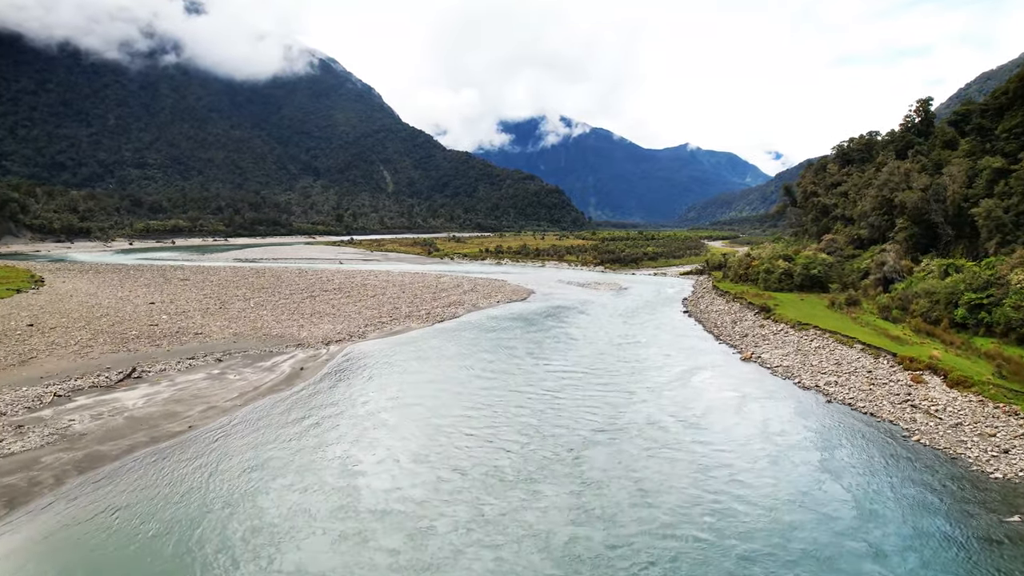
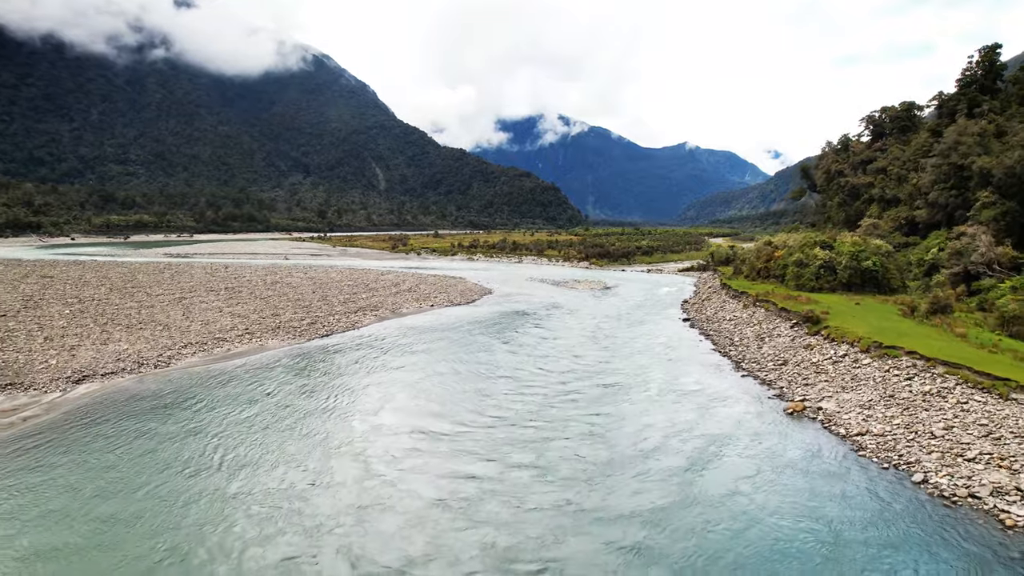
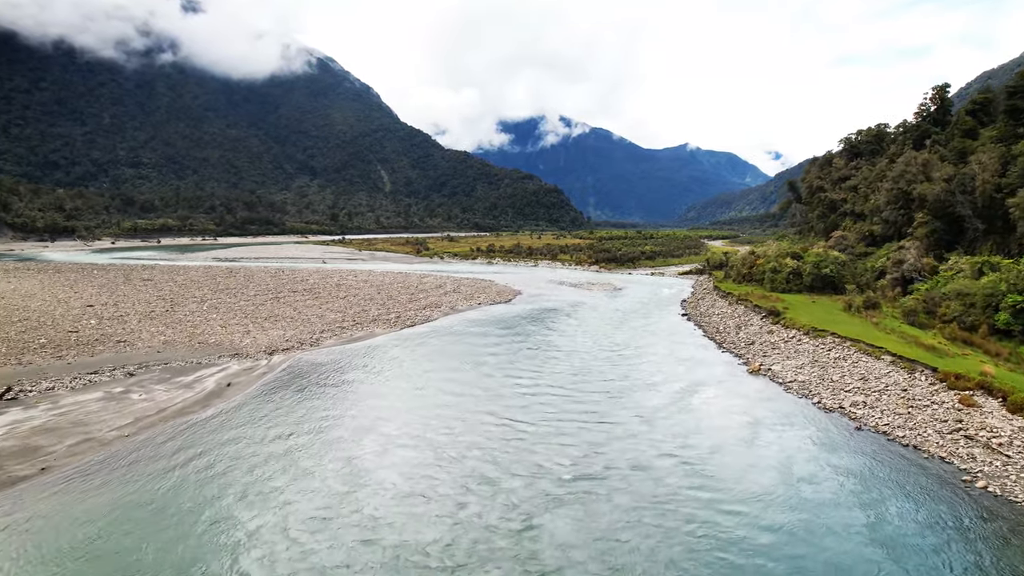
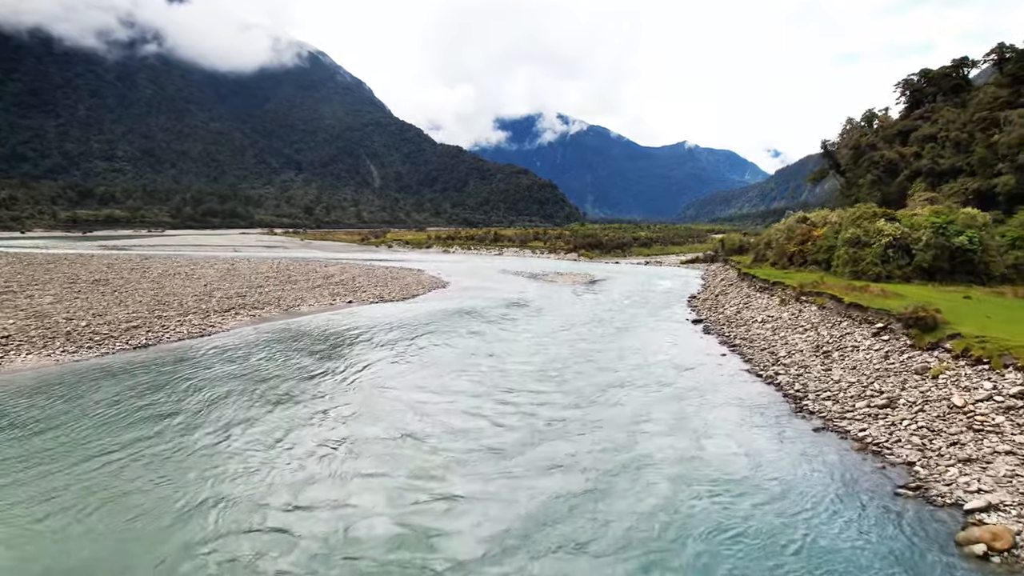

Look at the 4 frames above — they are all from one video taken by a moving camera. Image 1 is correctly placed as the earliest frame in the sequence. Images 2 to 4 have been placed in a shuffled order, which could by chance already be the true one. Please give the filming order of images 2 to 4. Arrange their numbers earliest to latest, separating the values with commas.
3, 2, 4
